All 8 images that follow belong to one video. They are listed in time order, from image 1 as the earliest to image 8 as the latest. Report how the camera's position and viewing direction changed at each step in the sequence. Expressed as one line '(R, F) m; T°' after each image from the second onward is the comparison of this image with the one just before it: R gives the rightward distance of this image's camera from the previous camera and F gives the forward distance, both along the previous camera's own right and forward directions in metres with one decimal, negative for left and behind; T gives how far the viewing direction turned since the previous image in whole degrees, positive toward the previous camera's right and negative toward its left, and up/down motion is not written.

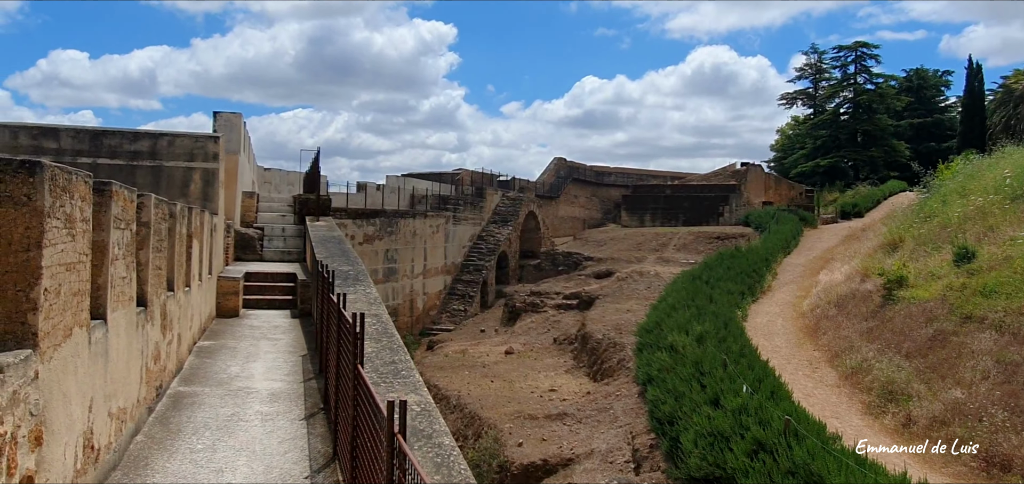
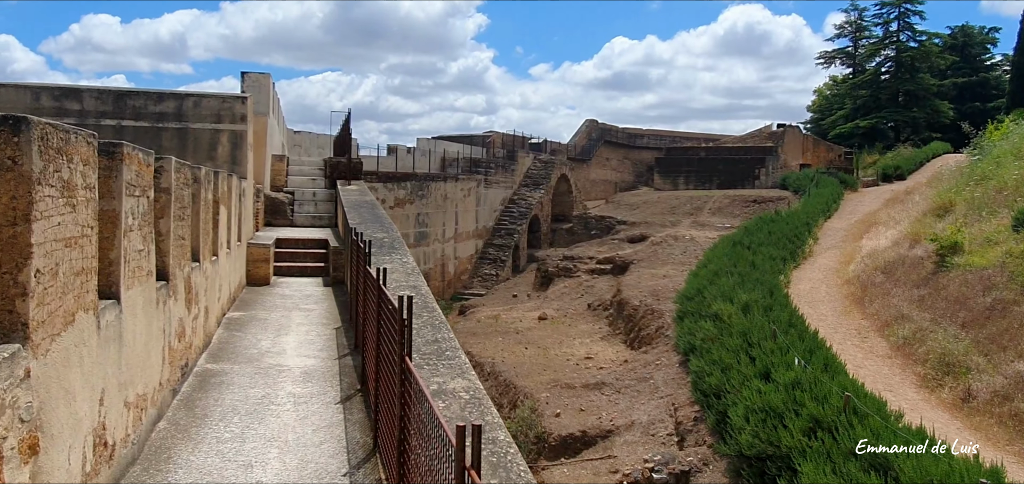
(-0.1, +0.4) m; -2°
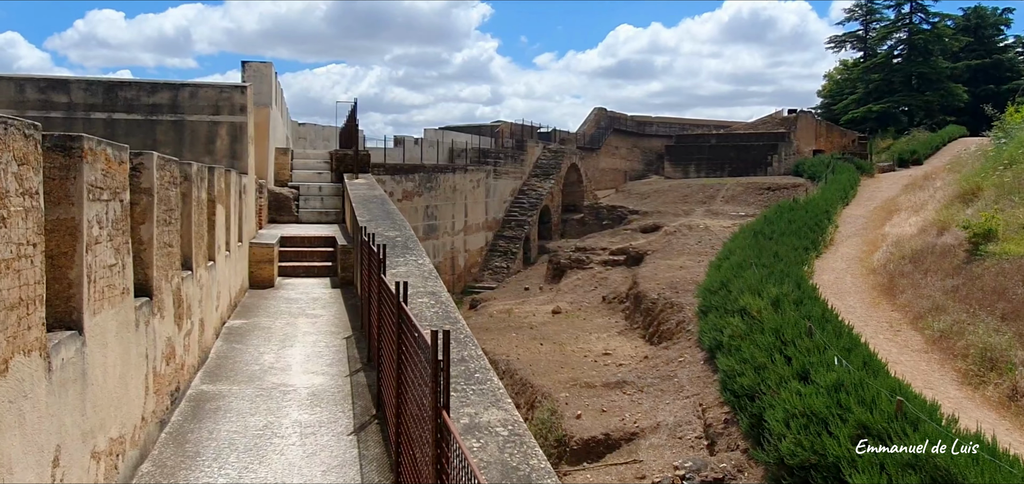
(-0.1, +0.5) m; -1°
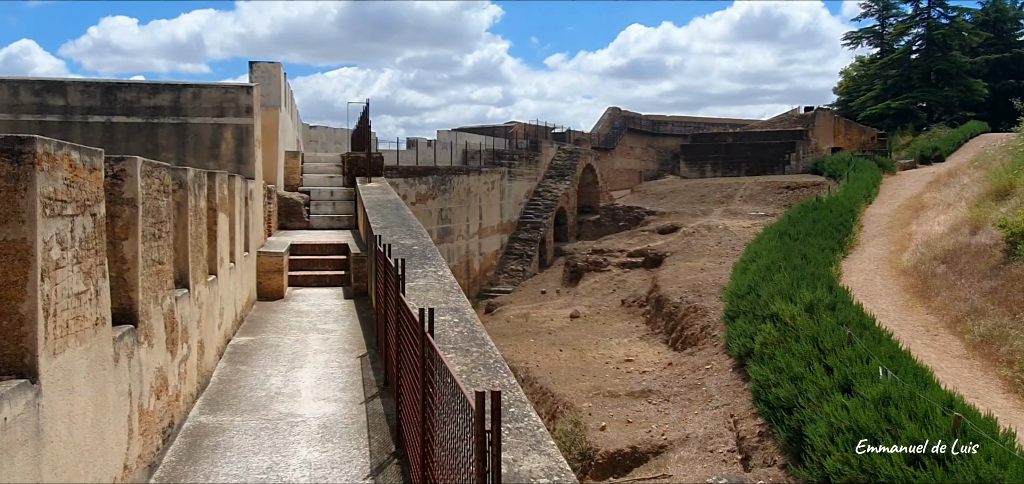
(-0.1, +0.4) m; -1°
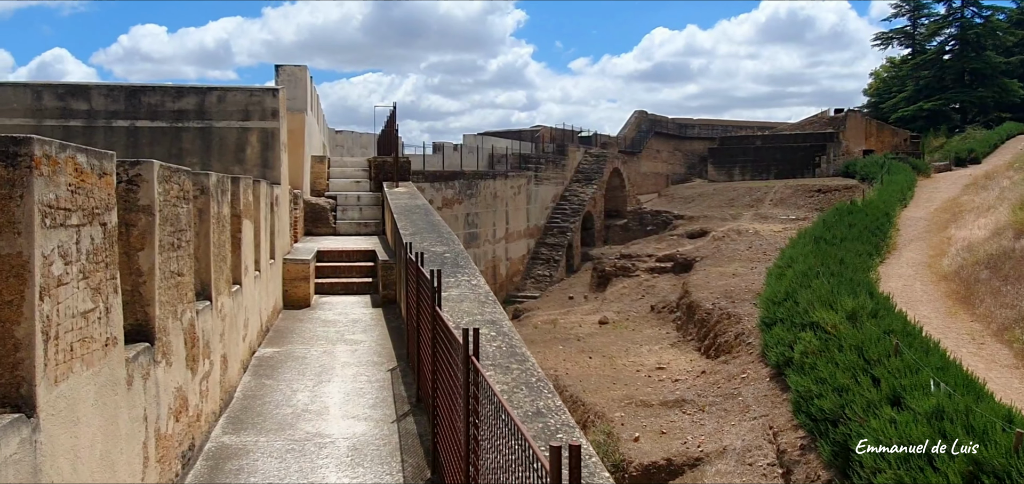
(-0.1, +0.2) m; -2°
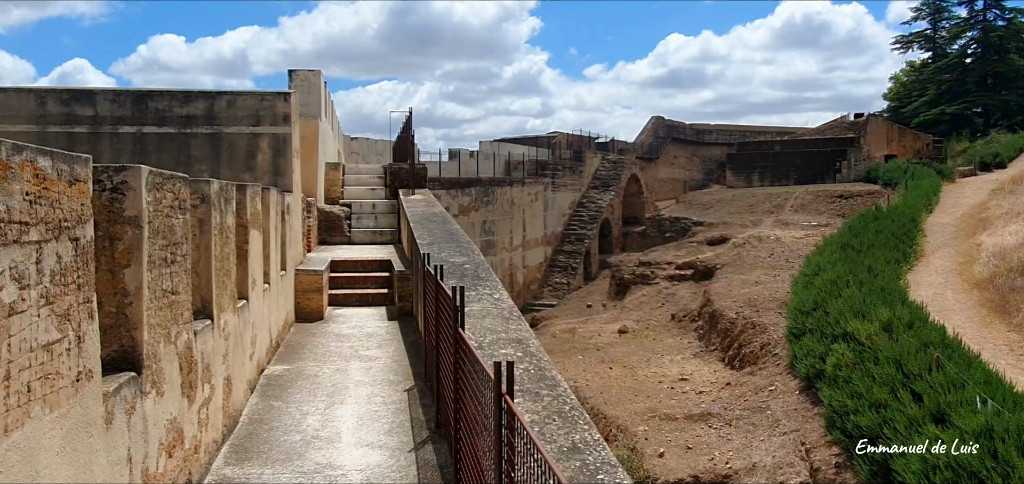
(-0.1, +0.3) m; -1°
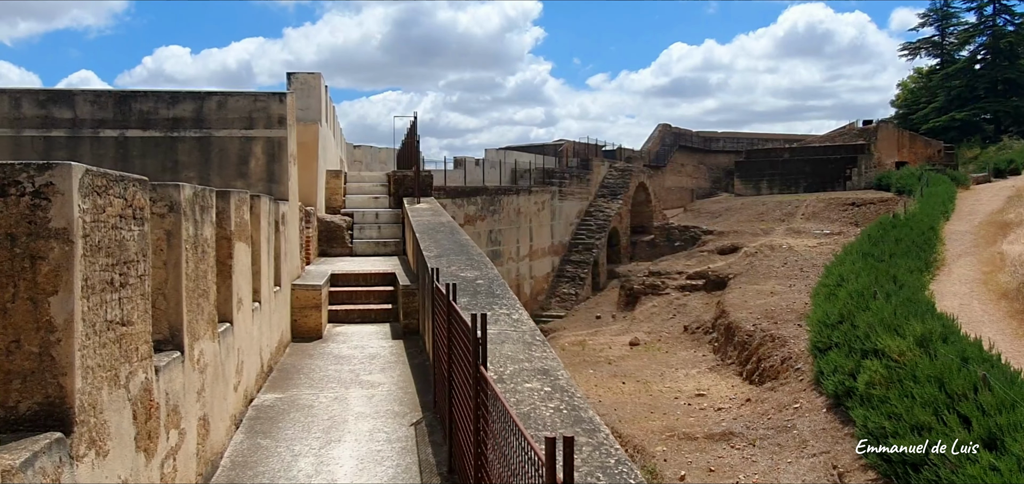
(-0.1, +0.5) m; 0°
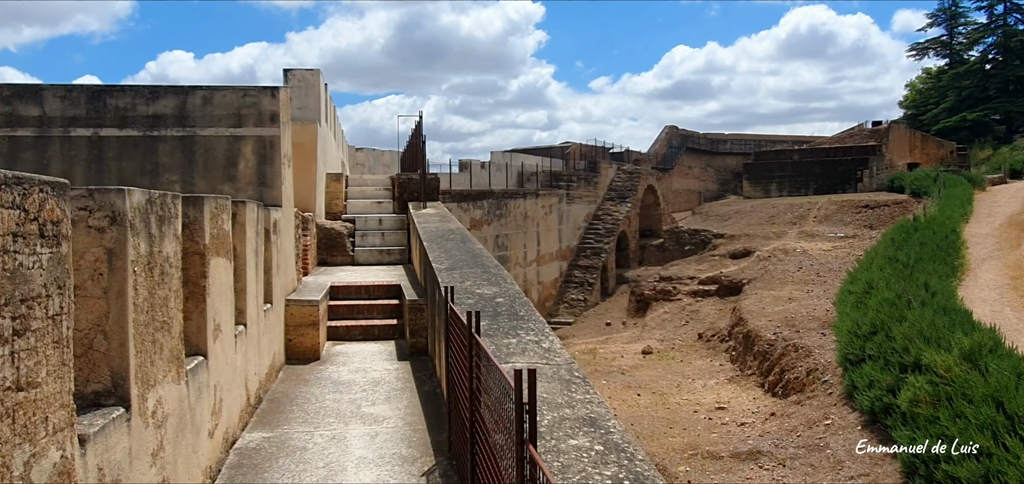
(-0.1, +0.6) m; 0°
